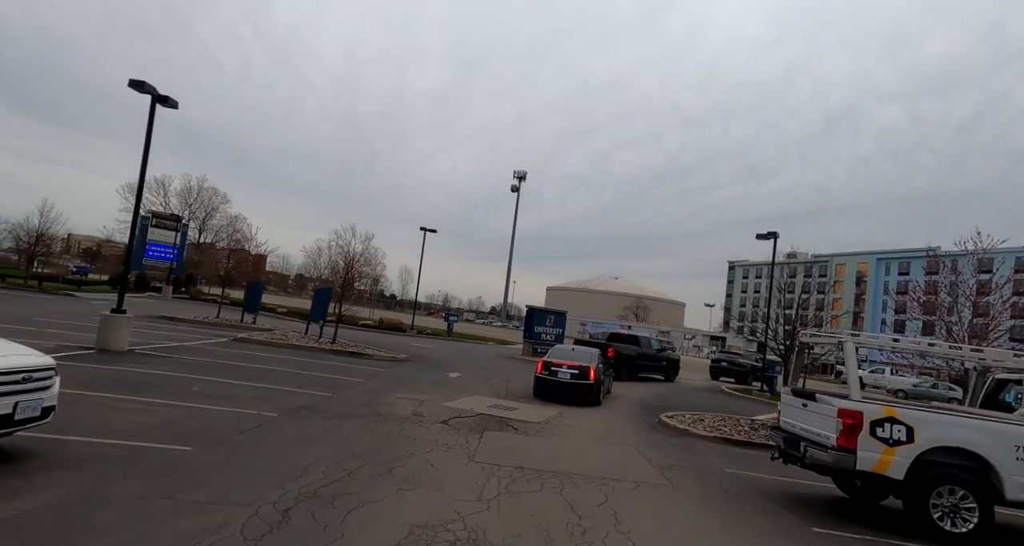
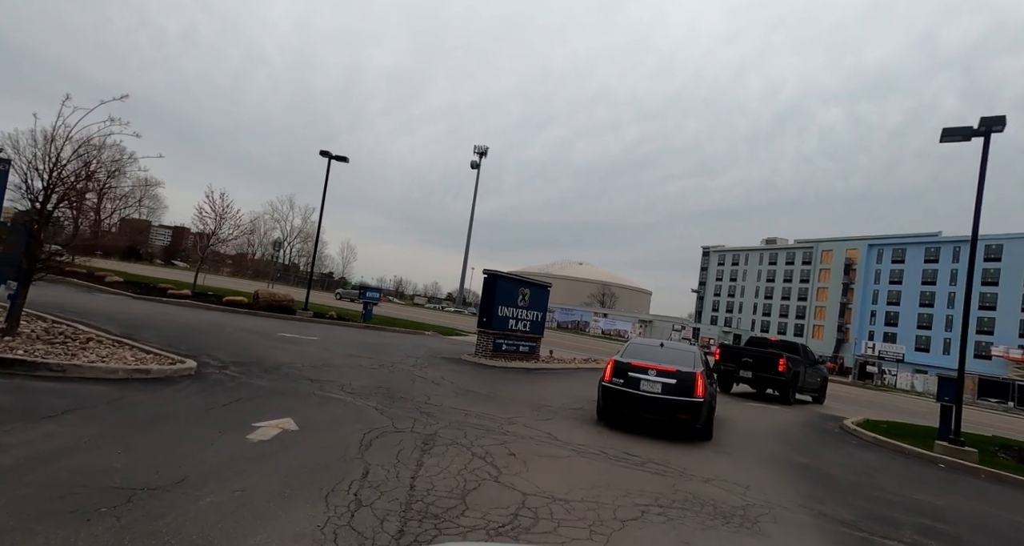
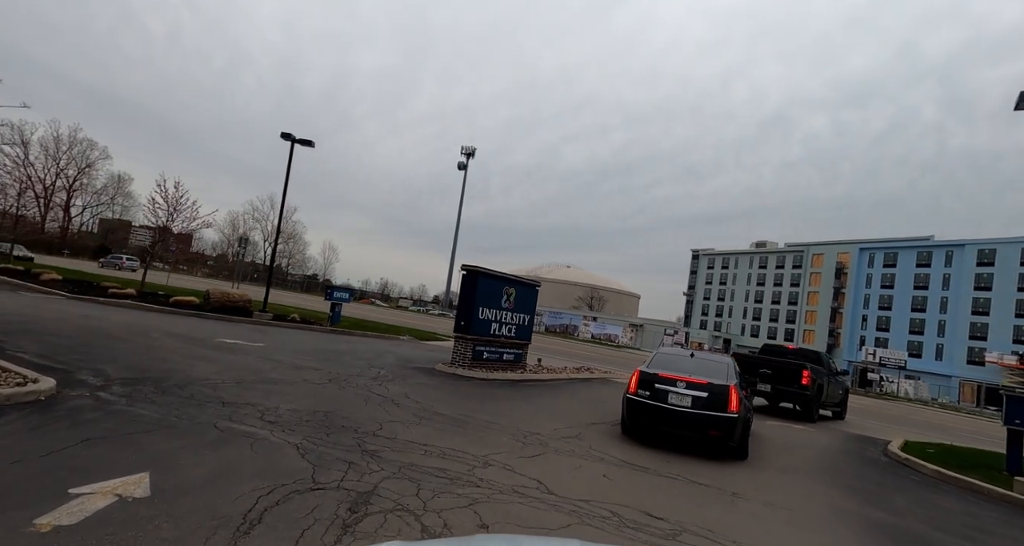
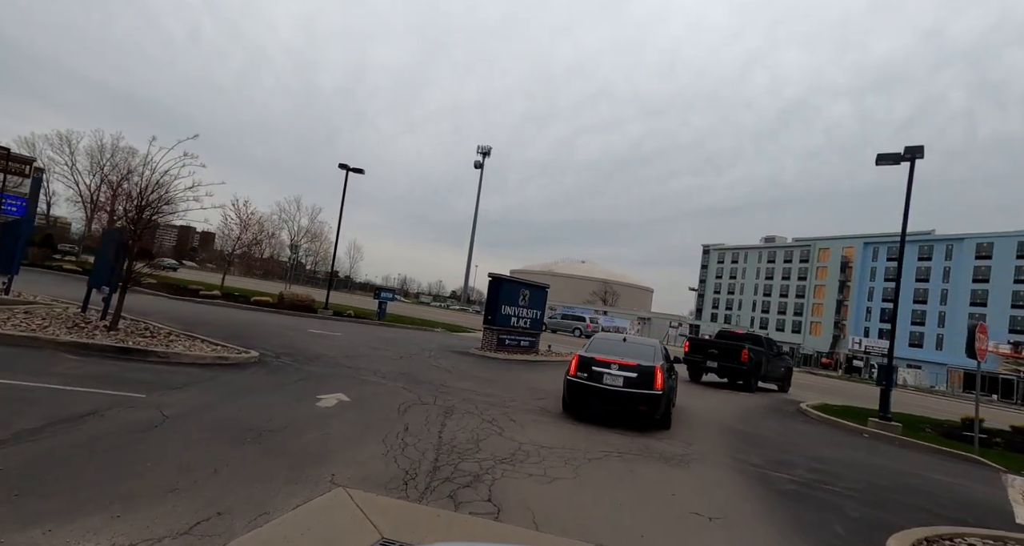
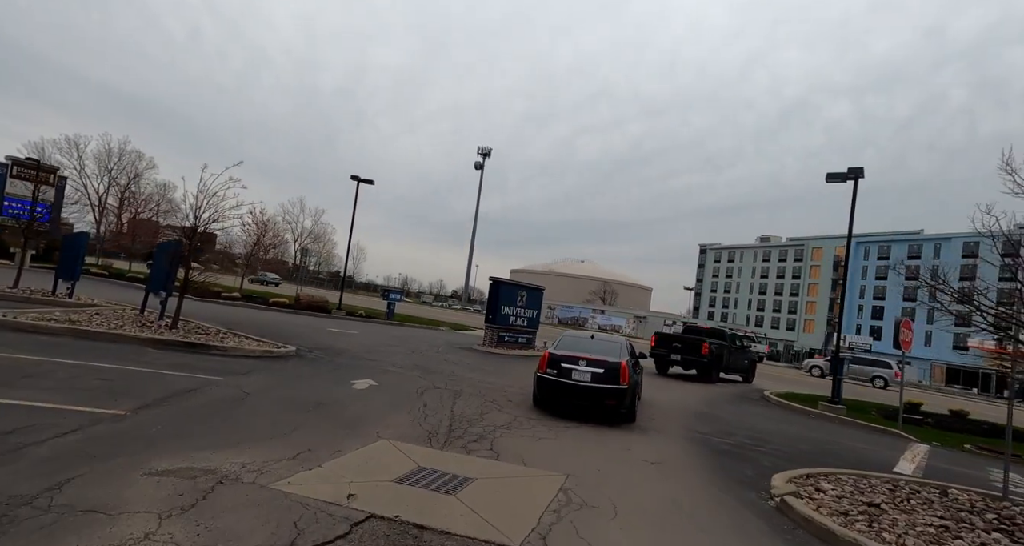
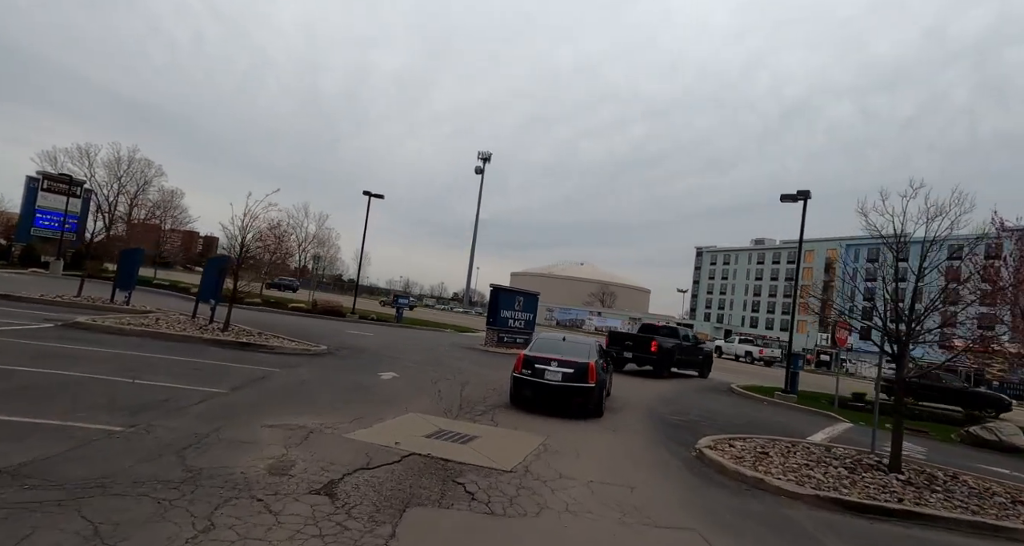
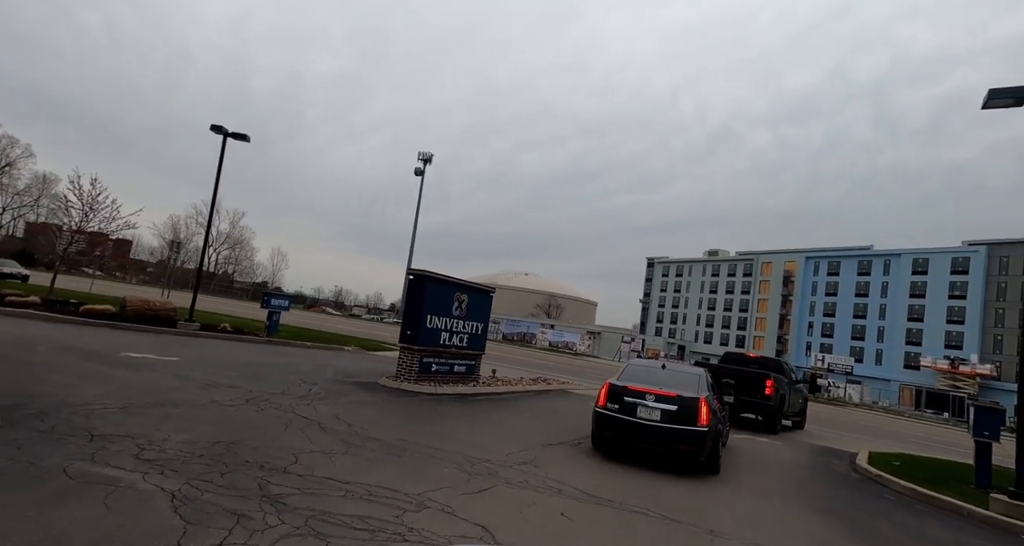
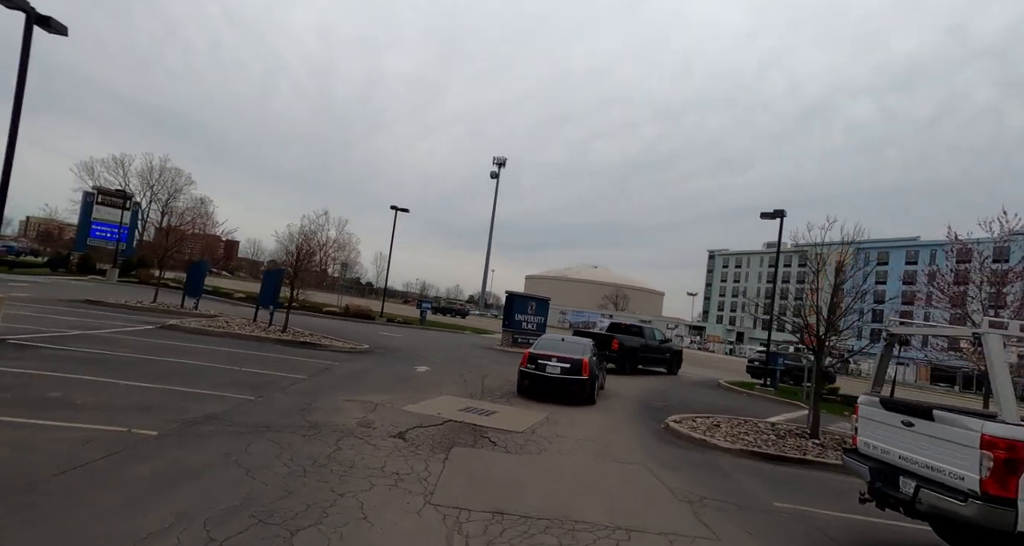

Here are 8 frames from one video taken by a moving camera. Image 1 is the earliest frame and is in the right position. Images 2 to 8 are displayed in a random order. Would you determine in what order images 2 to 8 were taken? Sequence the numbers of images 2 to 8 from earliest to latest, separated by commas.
8, 6, 5, 4, 2, 3, 7
